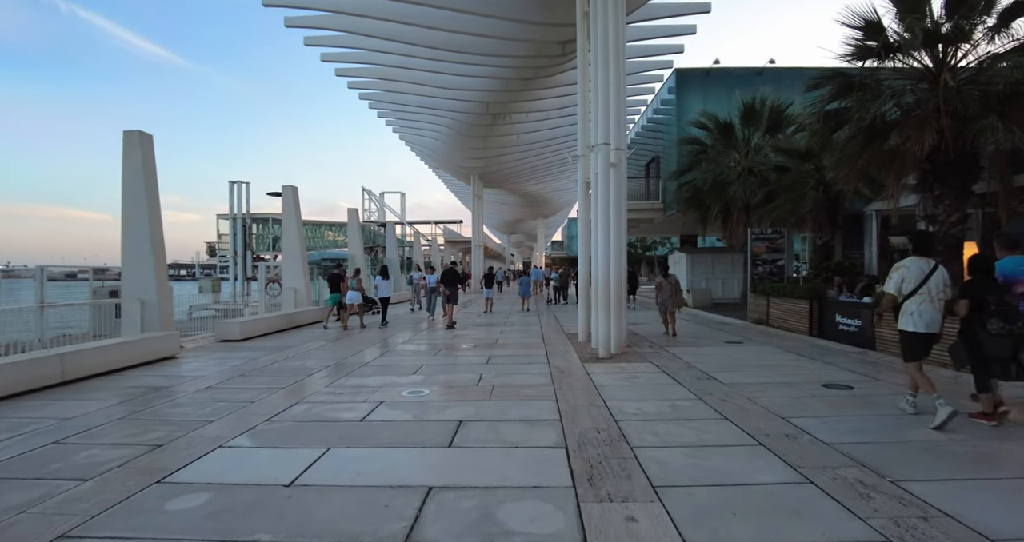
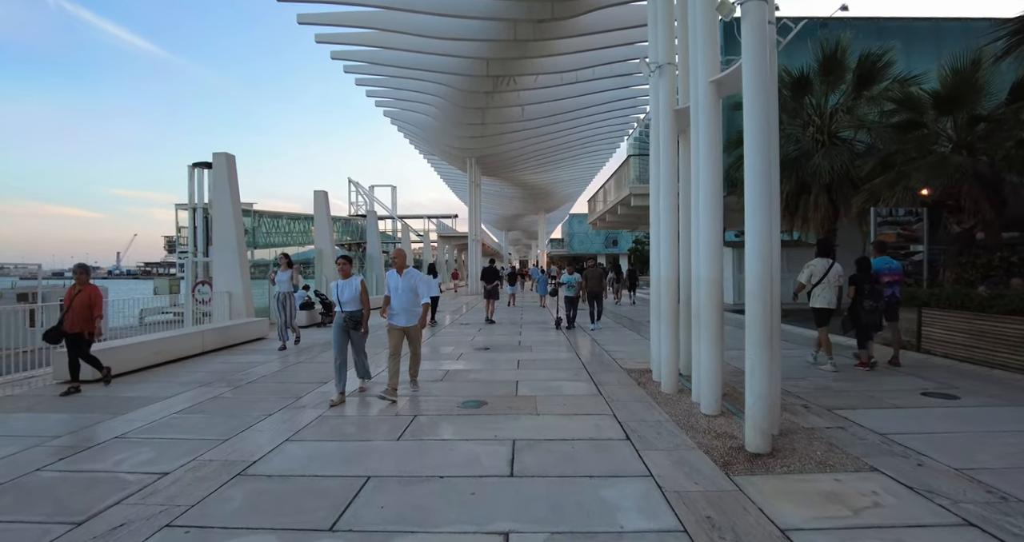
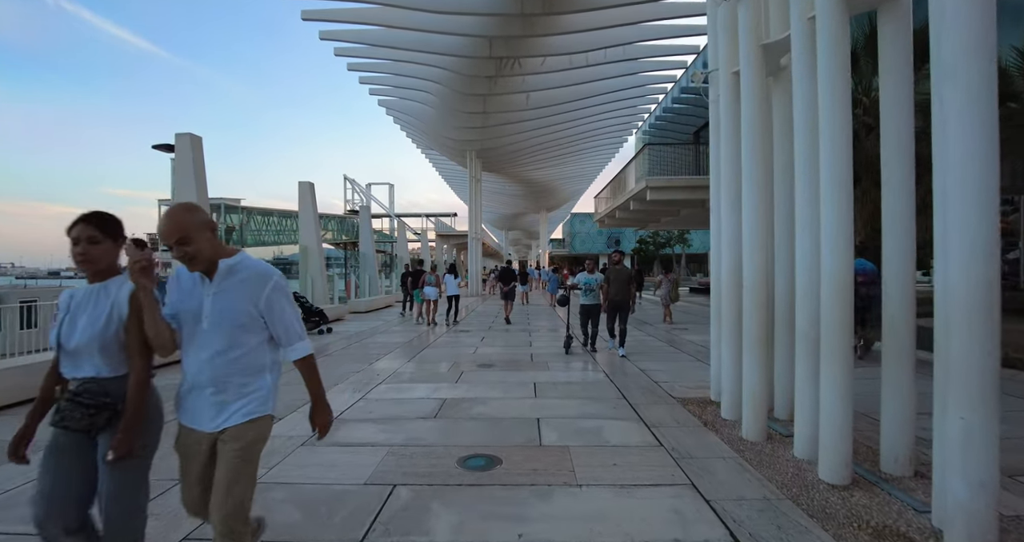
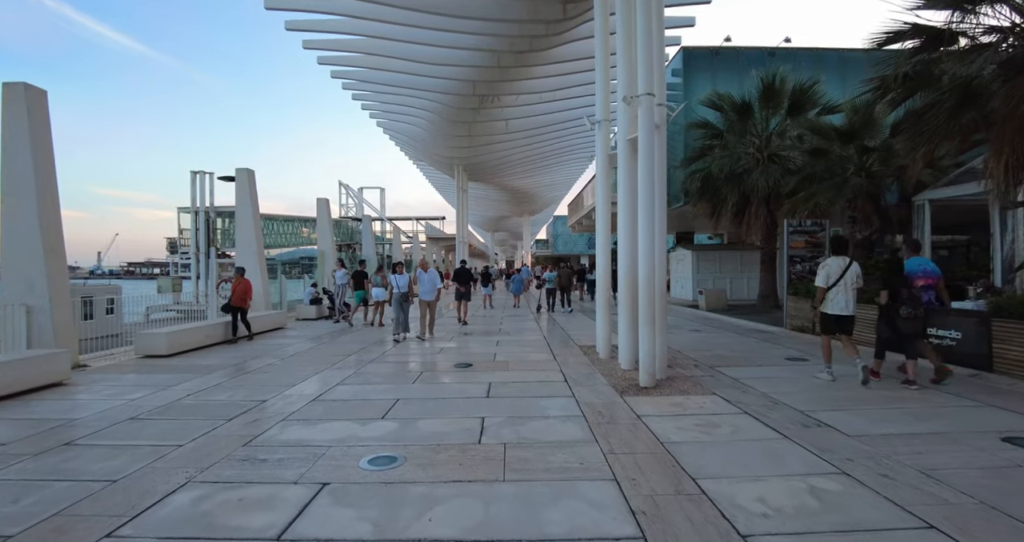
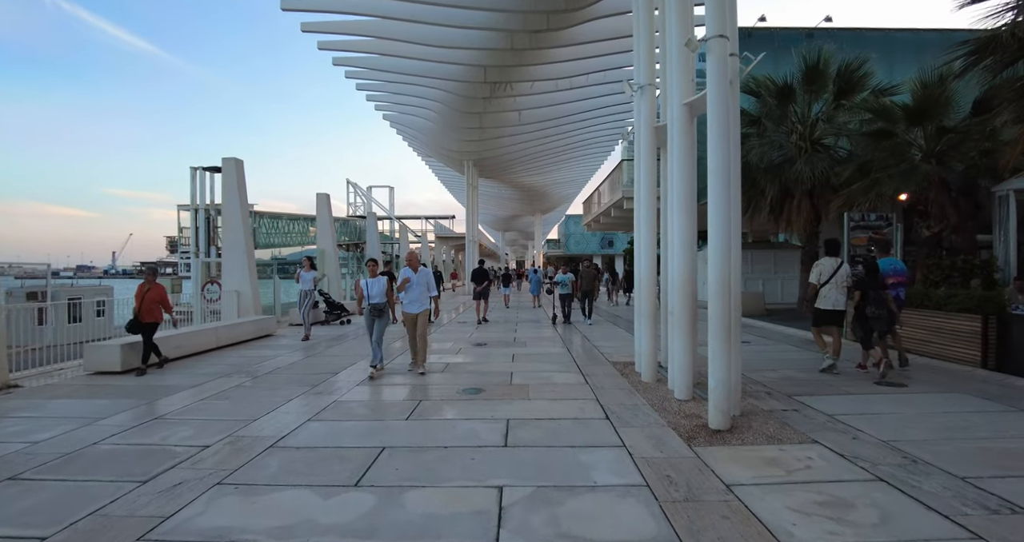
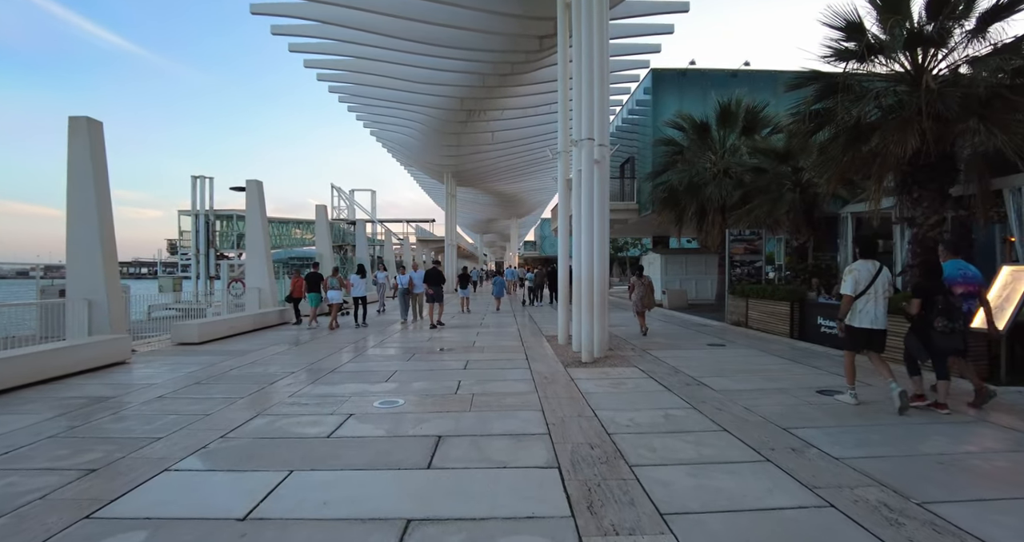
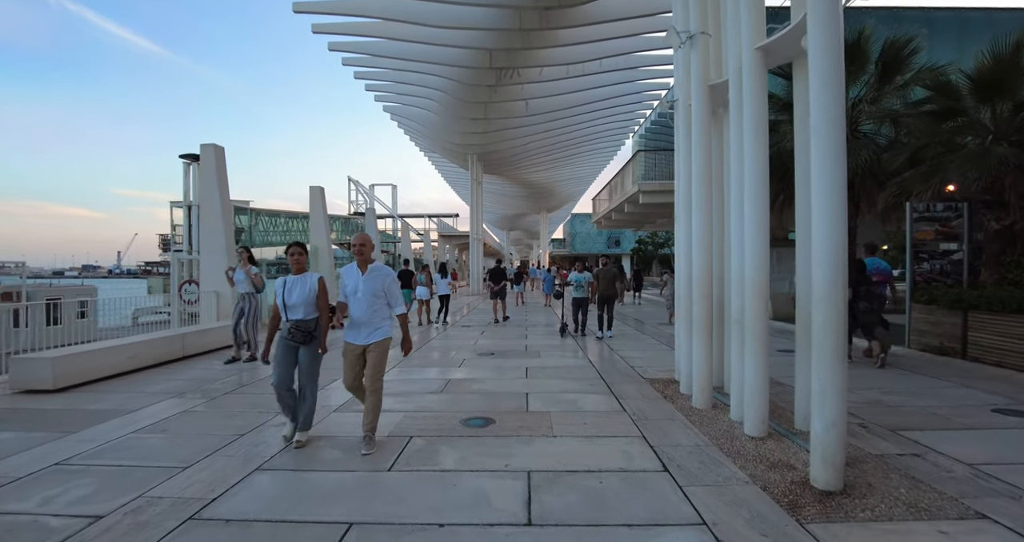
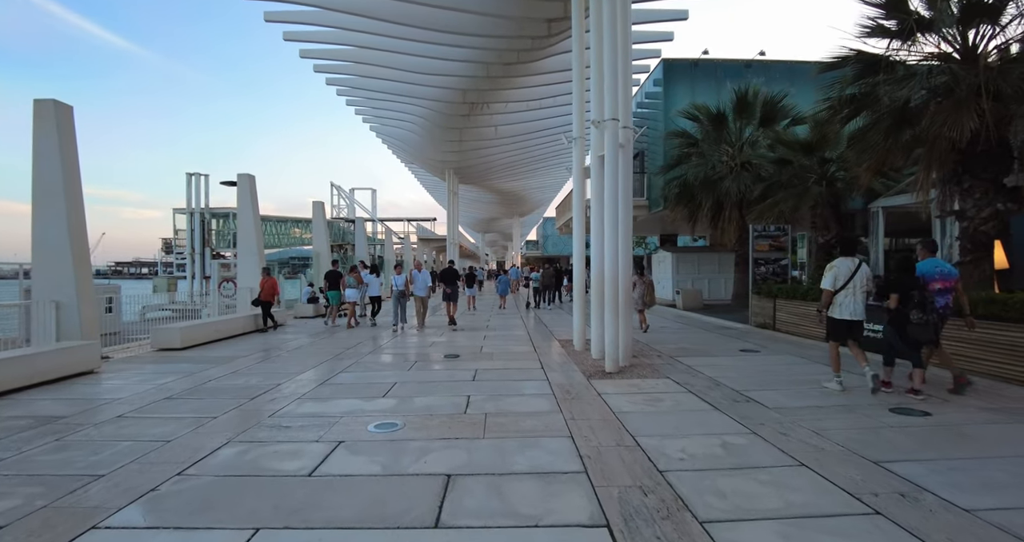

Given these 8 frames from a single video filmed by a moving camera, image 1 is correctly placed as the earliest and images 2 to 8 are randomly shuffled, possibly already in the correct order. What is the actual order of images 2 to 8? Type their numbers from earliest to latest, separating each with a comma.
6, 8, 4, 5, 2, 7, 3
